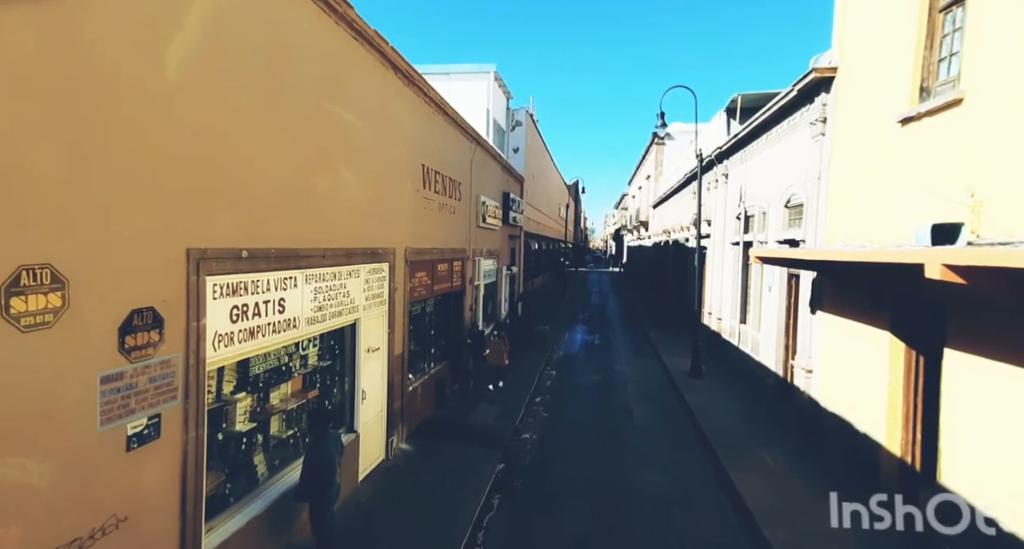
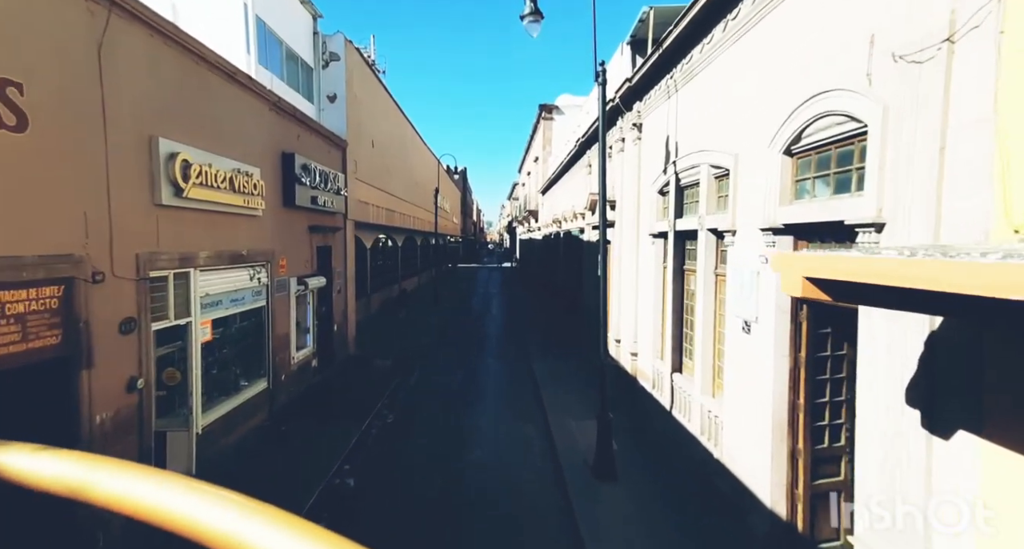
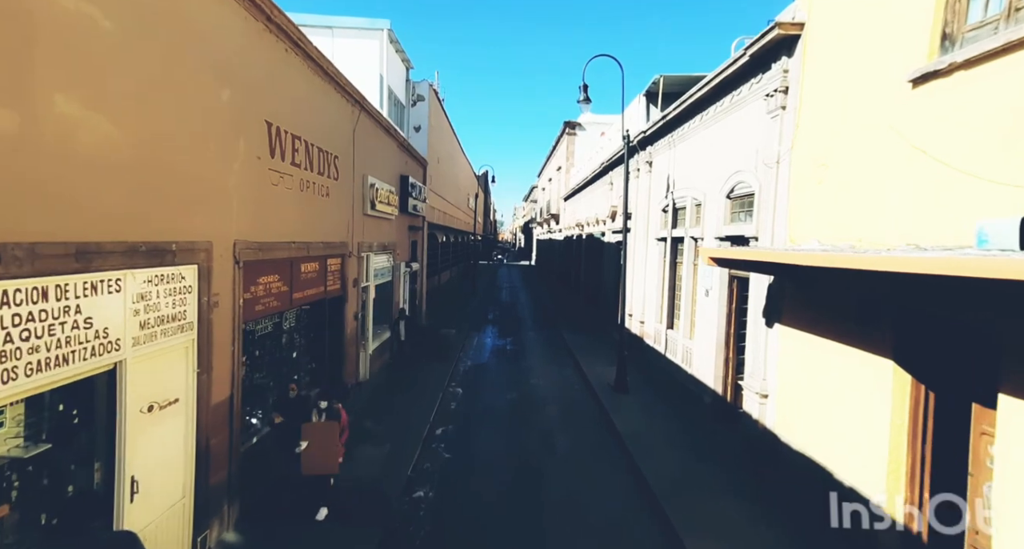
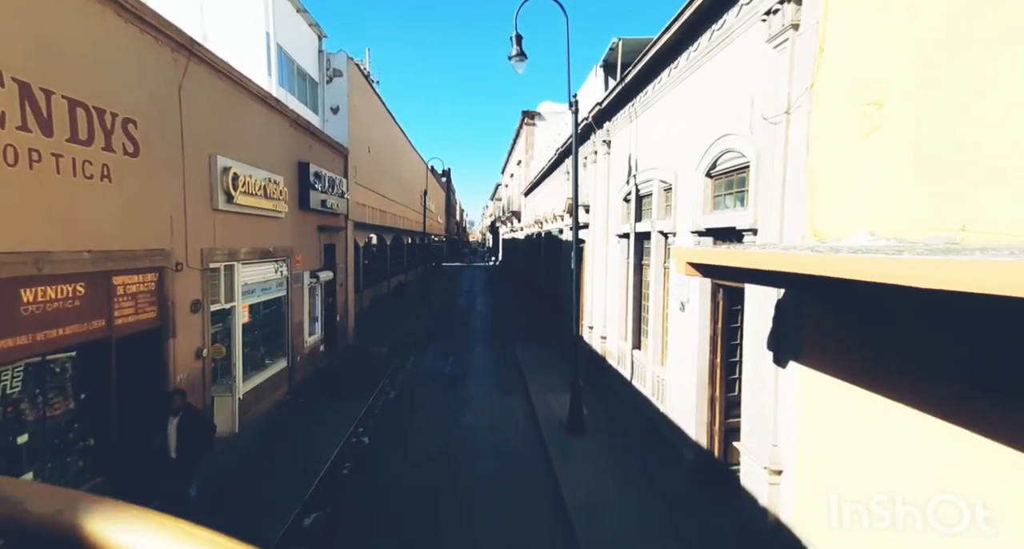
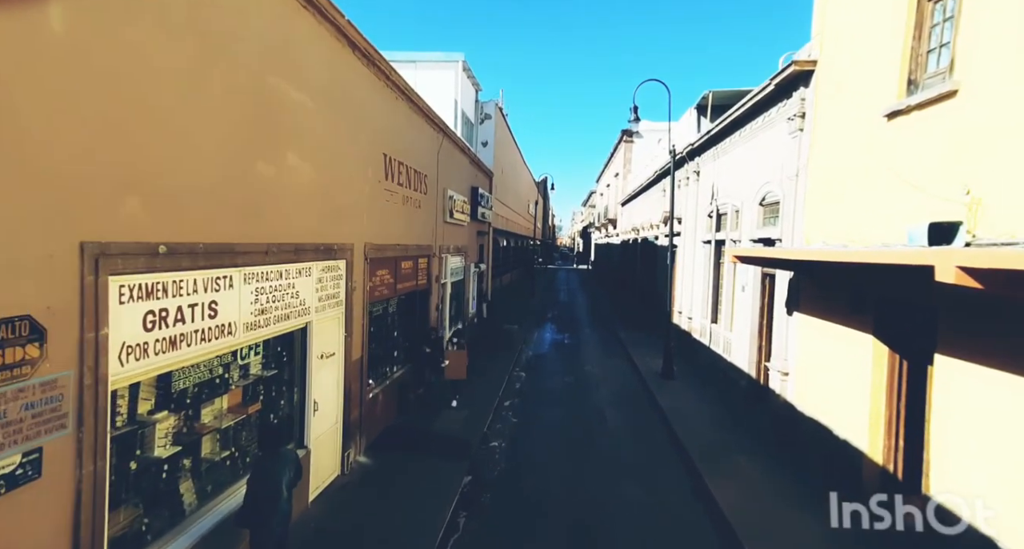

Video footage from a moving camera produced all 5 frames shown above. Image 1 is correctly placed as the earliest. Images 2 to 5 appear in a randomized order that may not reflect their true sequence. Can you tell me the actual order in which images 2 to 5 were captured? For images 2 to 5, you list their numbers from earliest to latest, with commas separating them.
5, 3, 4, 2
